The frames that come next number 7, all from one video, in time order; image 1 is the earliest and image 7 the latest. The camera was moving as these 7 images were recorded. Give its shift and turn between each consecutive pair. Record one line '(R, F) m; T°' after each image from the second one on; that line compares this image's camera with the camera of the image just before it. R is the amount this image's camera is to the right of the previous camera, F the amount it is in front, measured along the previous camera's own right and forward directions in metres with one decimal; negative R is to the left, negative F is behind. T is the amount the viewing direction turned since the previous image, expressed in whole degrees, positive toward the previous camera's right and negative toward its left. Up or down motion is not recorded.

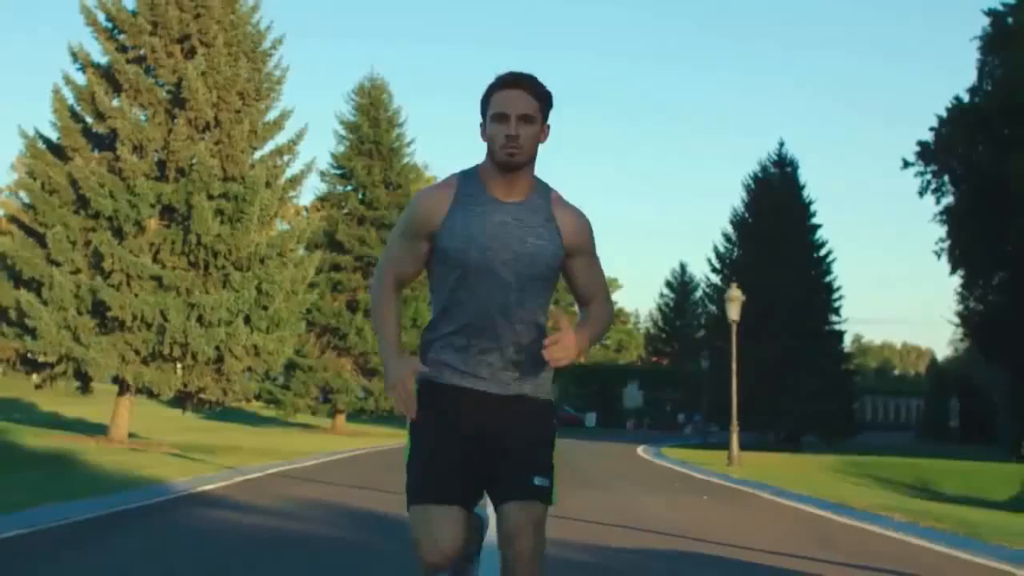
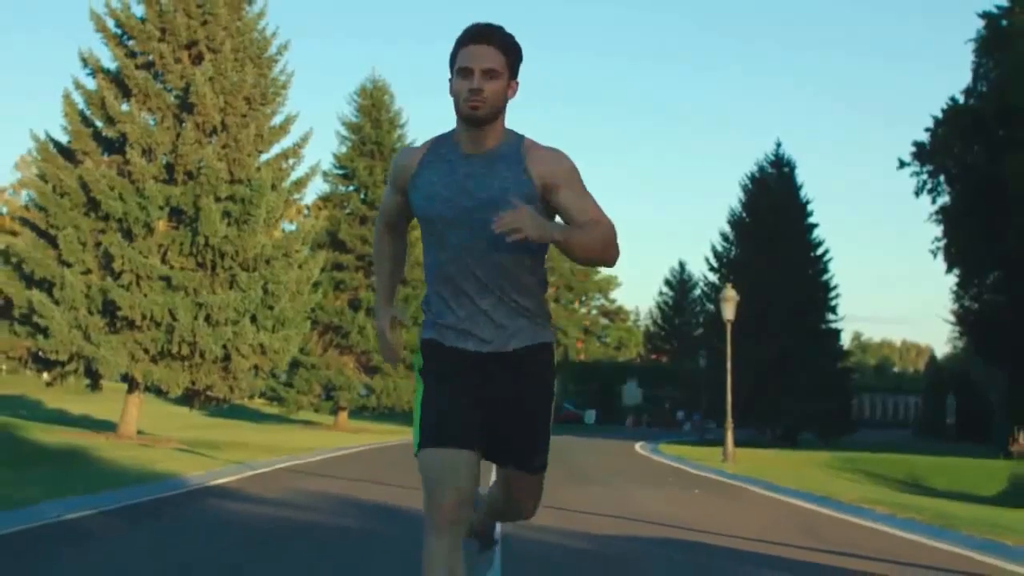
(0.0, -0.7) m; 0°
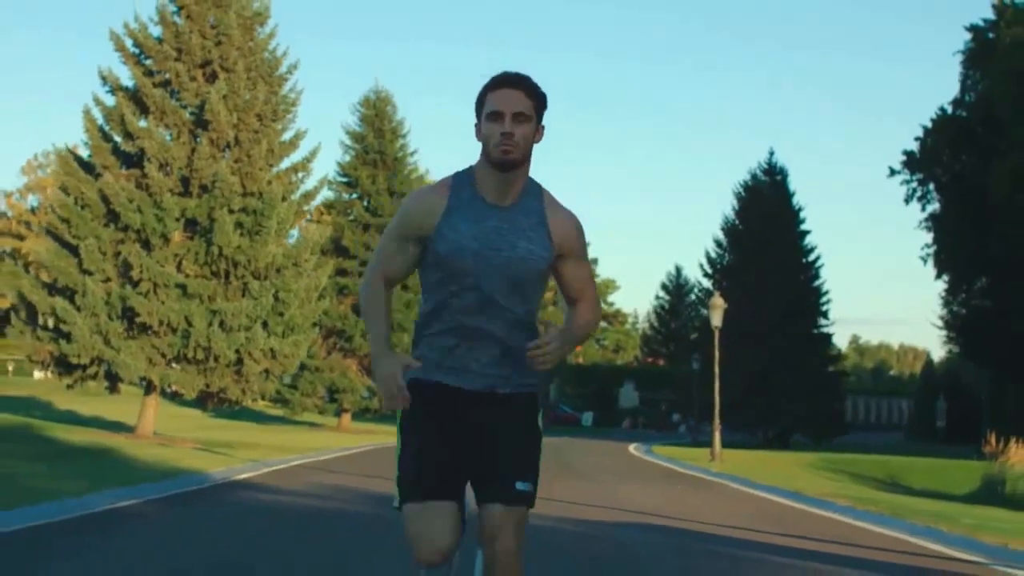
(0.0, -1.6) m; 0°
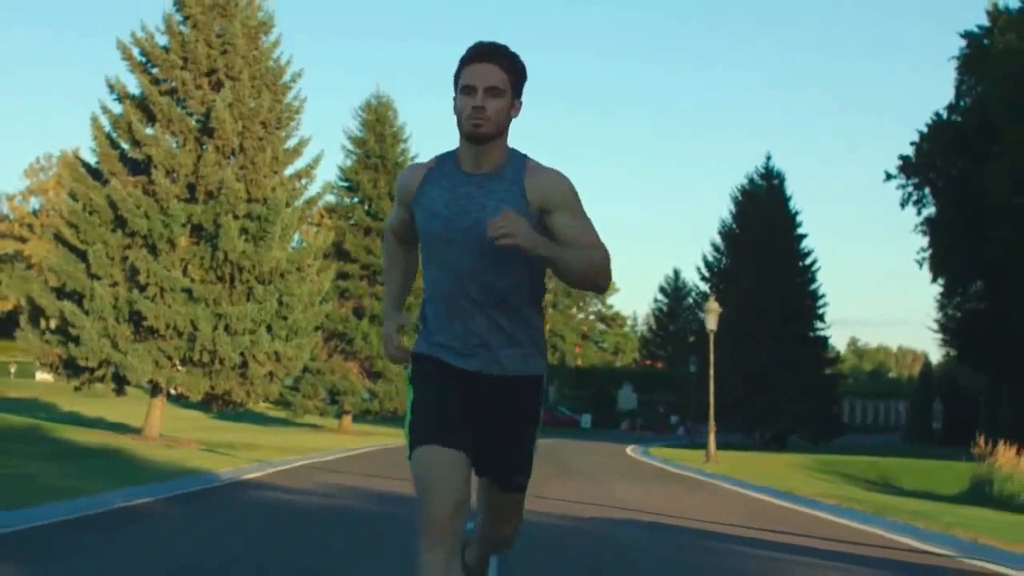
(0.0, -0.7) m; 0°
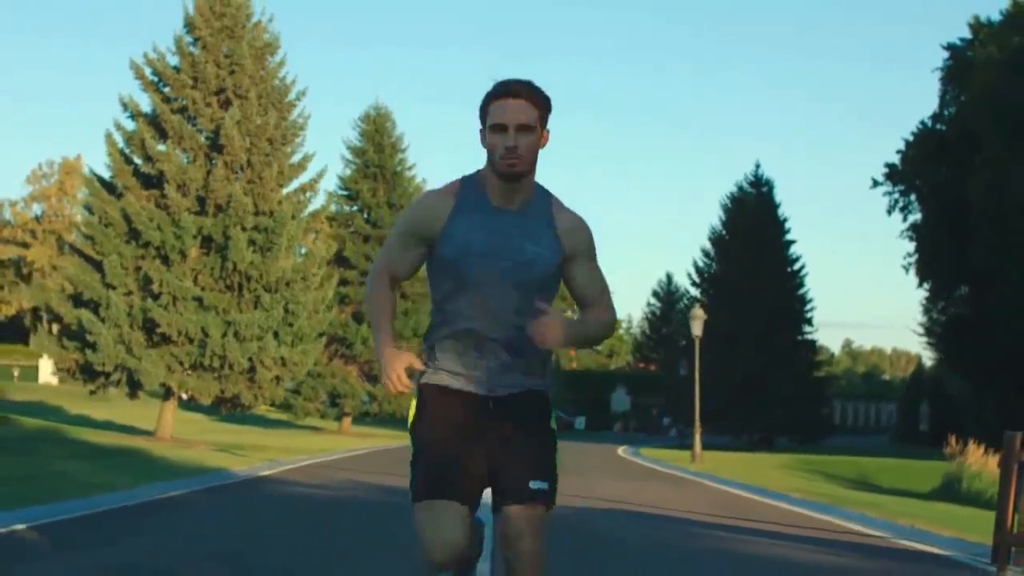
(0.0, -1.7) m; 0°
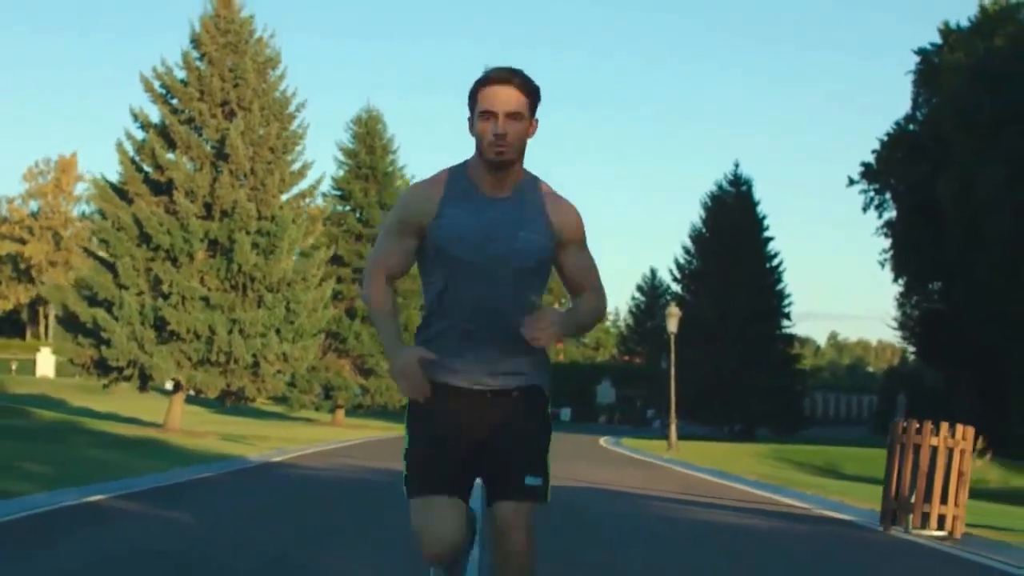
(0.0, -2.4) m; 0°
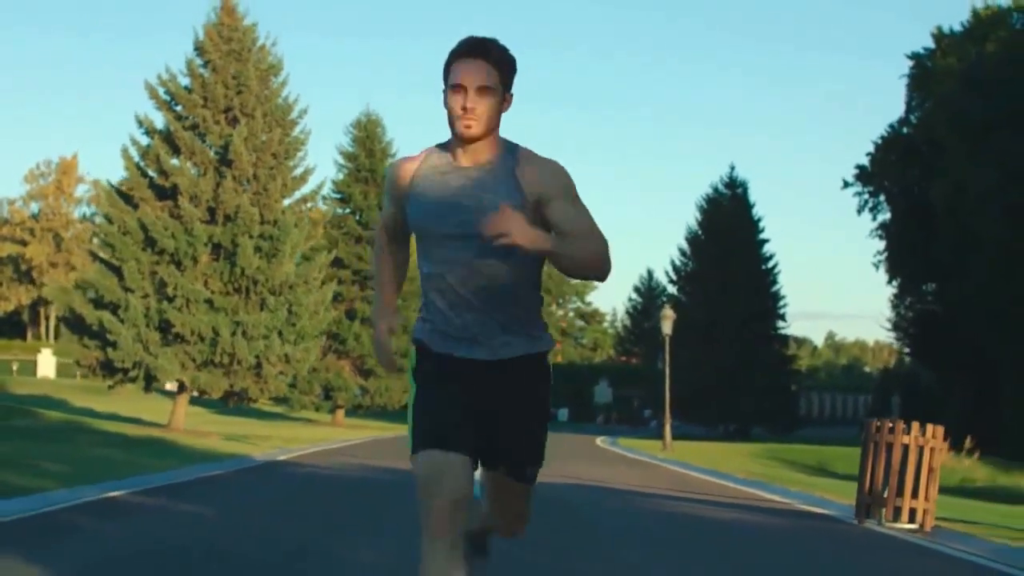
(0.0, -0.8) m; 0°
